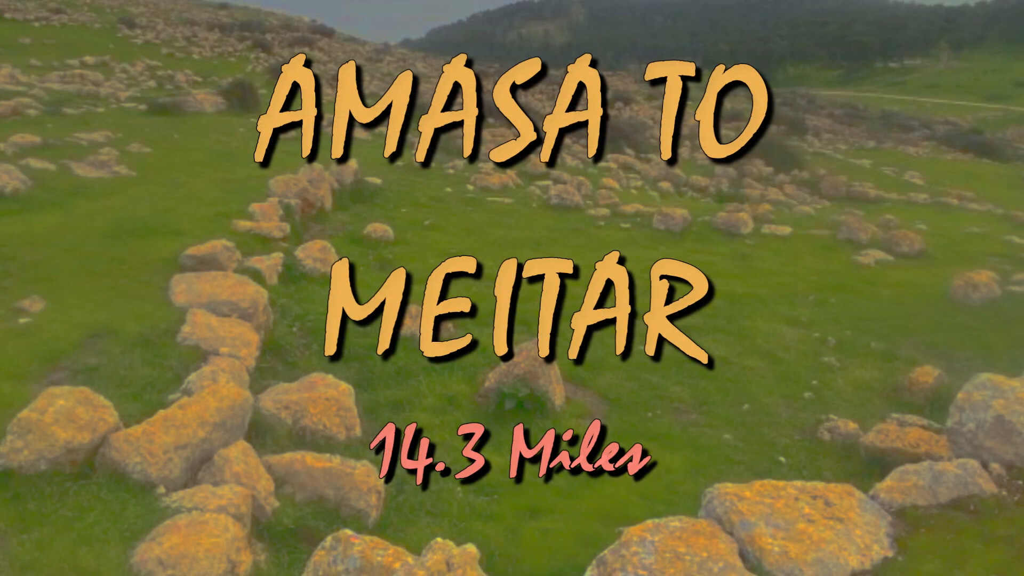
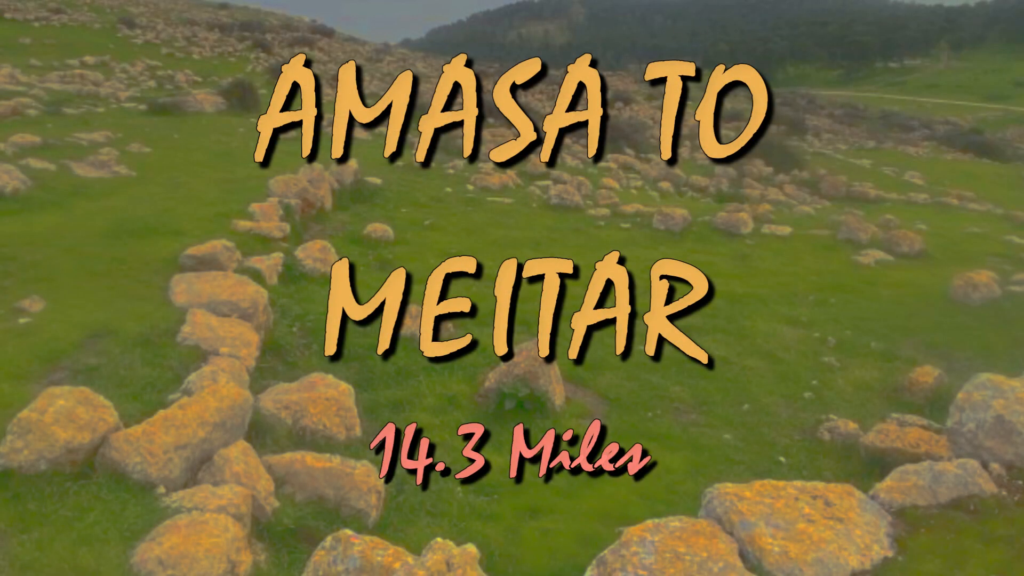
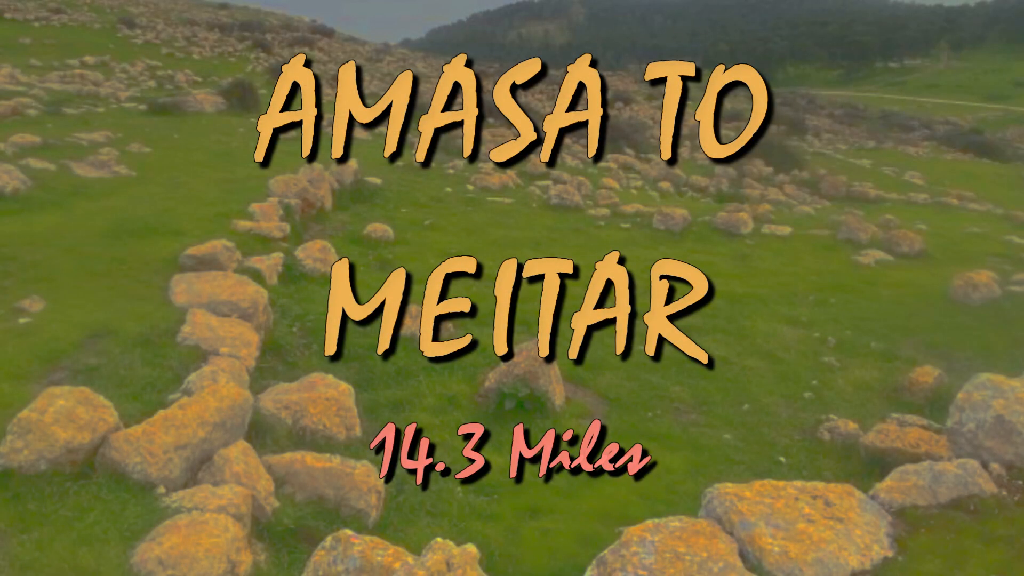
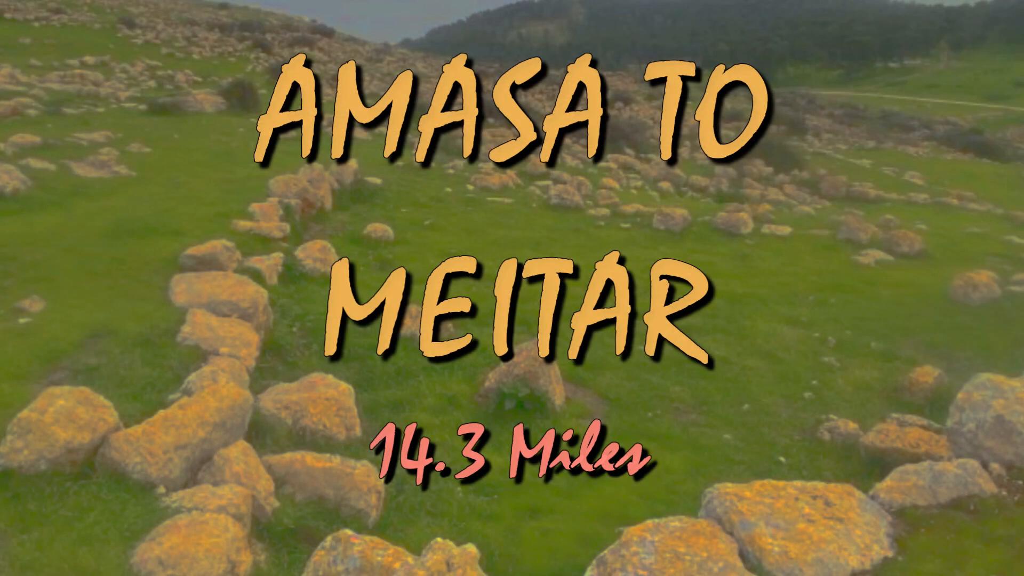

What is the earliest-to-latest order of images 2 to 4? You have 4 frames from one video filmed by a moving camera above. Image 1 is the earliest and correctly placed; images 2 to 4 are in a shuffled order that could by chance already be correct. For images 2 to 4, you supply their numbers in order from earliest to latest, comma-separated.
3, 2, 4
